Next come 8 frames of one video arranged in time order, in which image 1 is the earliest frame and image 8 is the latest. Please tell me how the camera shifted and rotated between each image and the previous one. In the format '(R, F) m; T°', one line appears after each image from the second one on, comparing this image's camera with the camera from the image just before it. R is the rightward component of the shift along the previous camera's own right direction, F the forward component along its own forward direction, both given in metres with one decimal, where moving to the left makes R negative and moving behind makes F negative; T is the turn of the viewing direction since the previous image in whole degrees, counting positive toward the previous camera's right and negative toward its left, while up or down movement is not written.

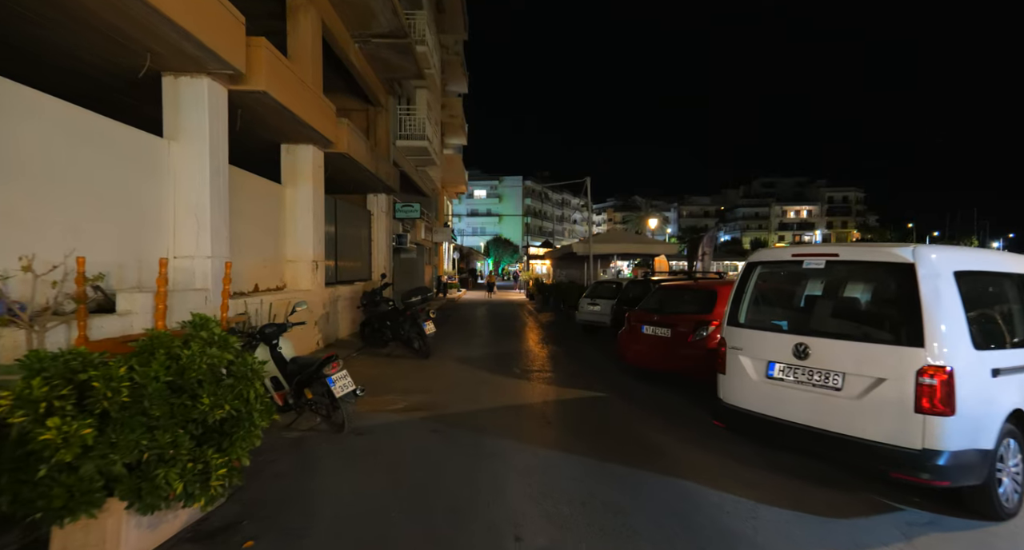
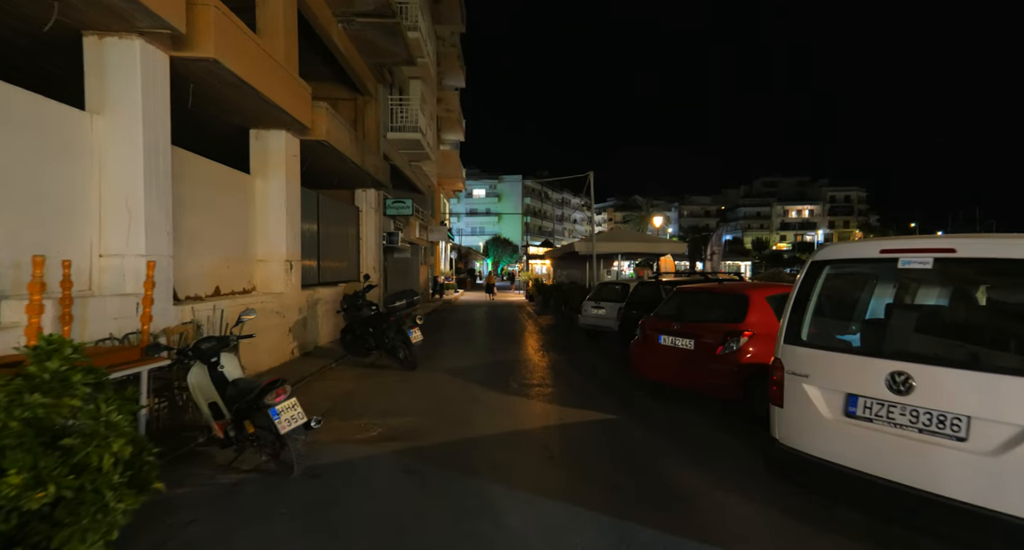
(+0.1, +1.1) m; 0°
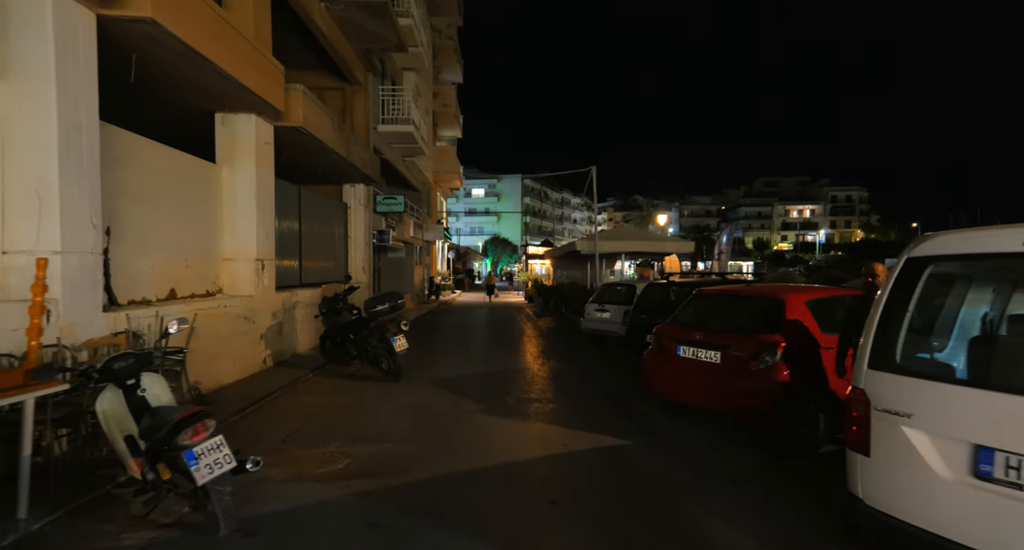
(+0.1, +0.9) m; 0°
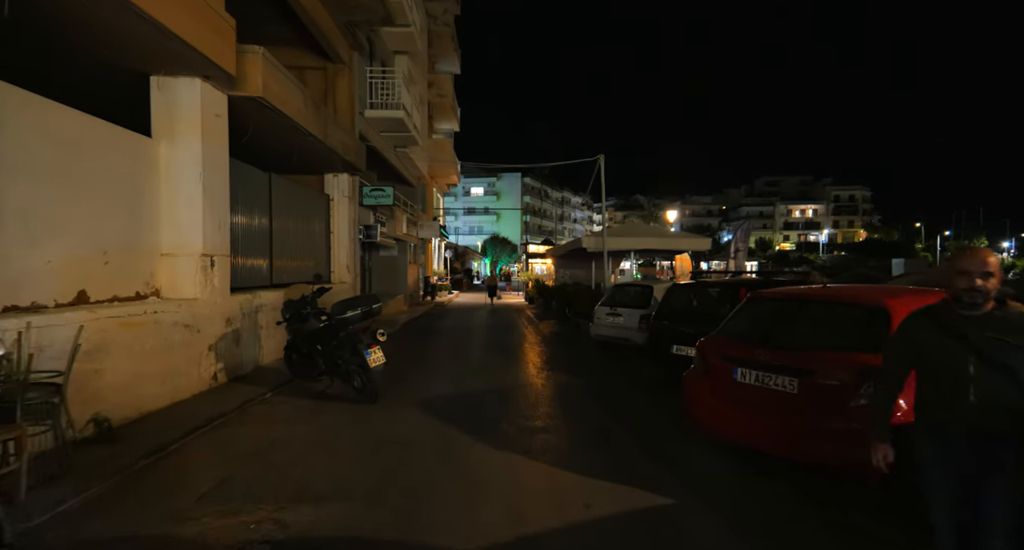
(0.0, +1.4) m; 0°
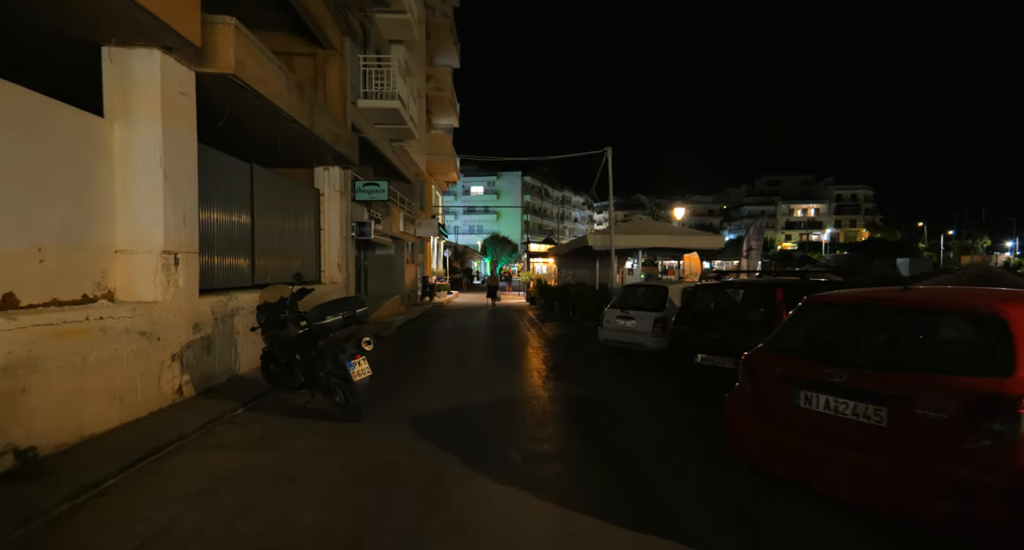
(-0.1, +0.8) m; 0°
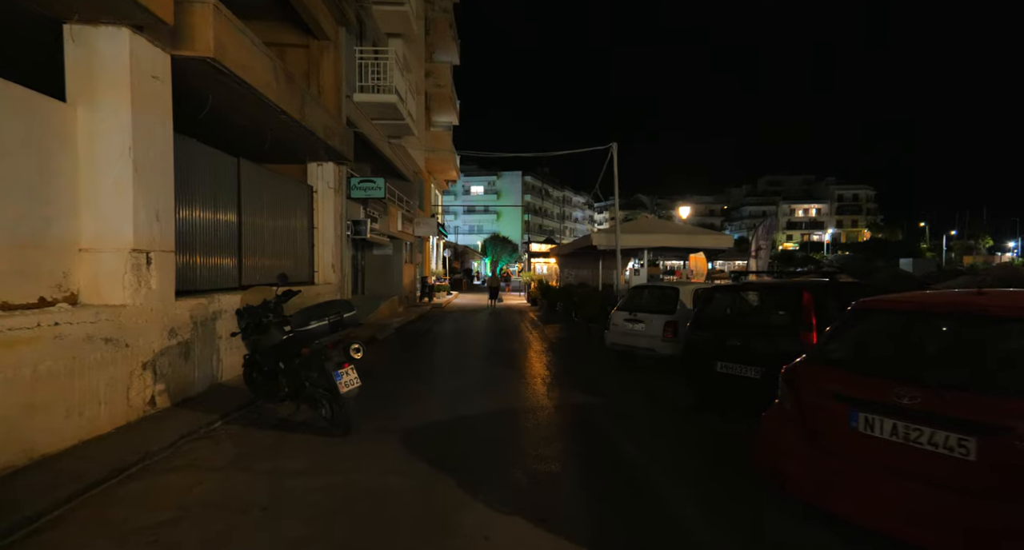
(0.0, +0.5) m; 0°
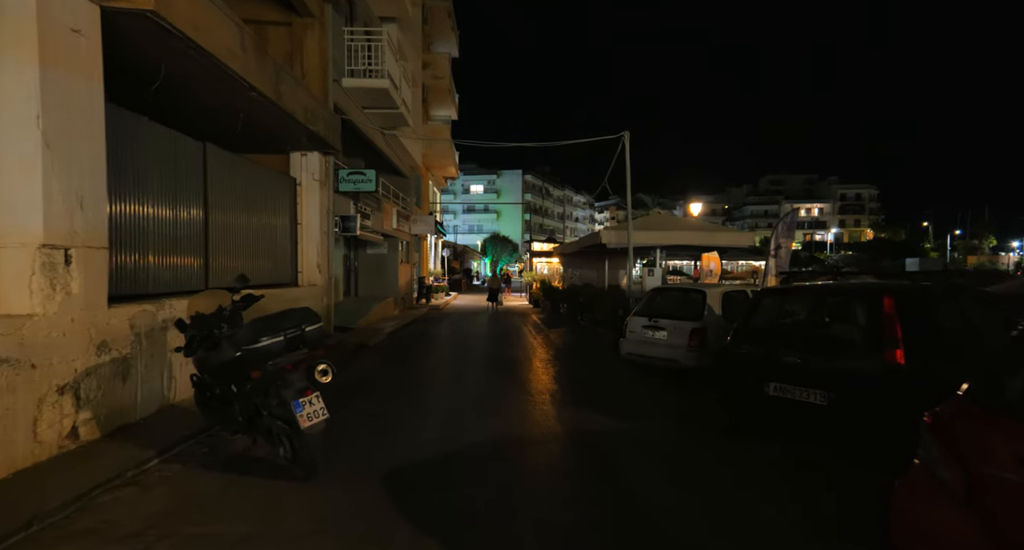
(-0.1, +1.1) m; 0°
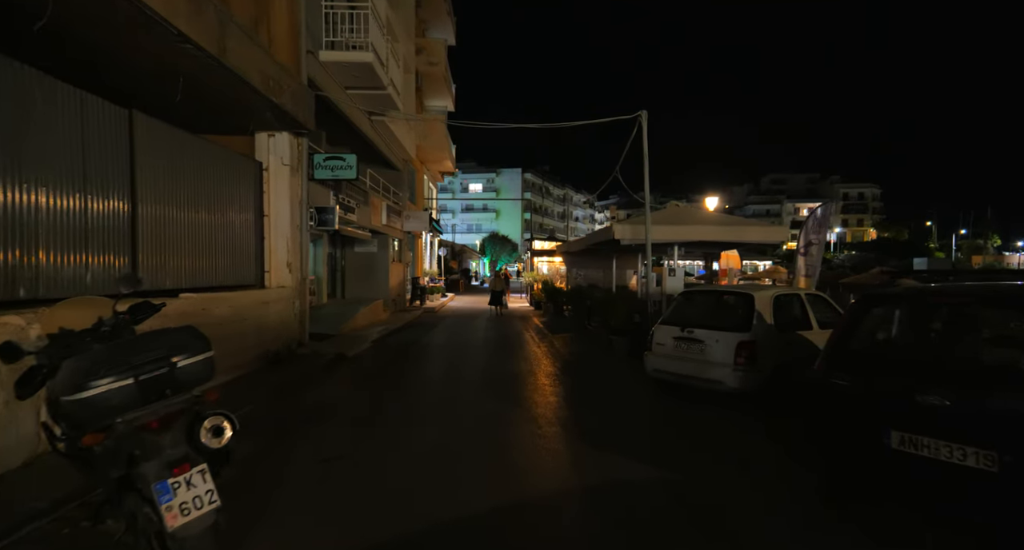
(0.0, +1.6) m; 0°
